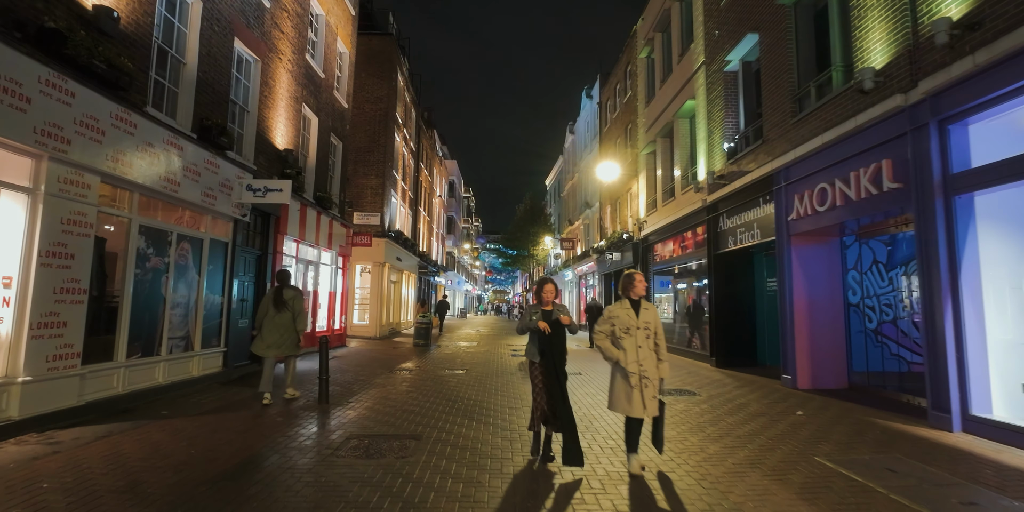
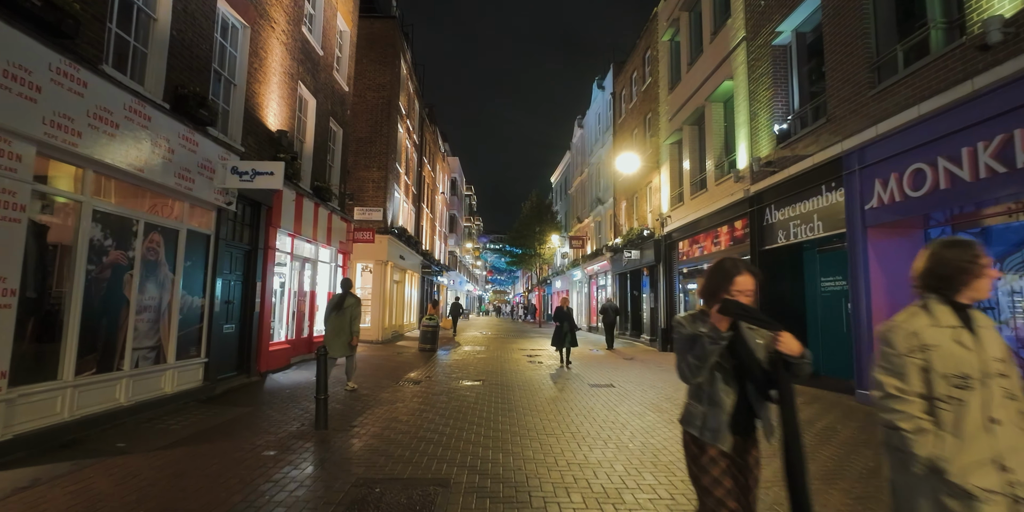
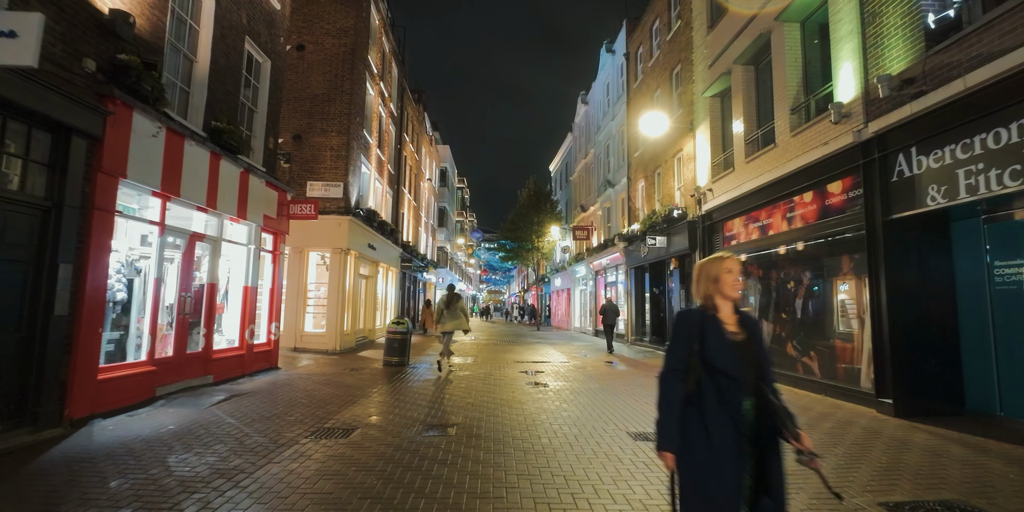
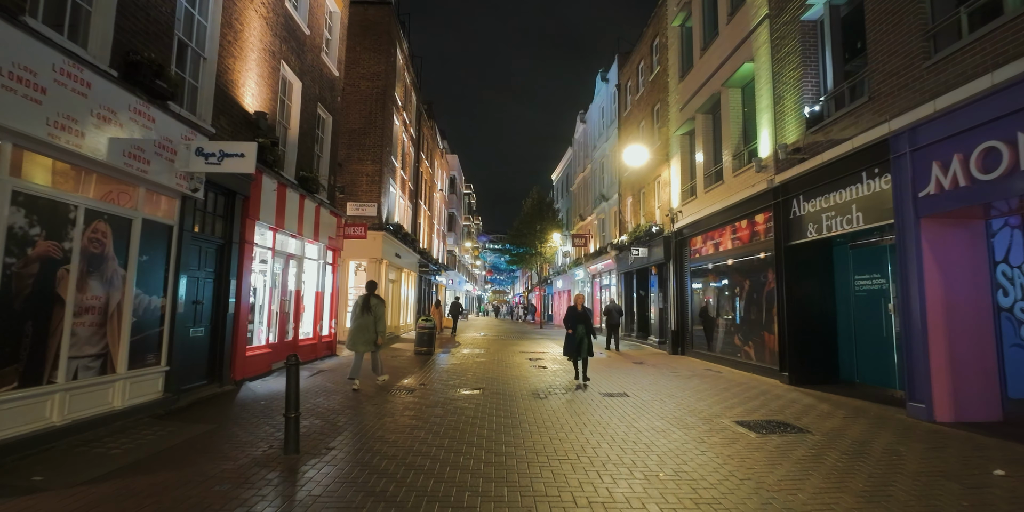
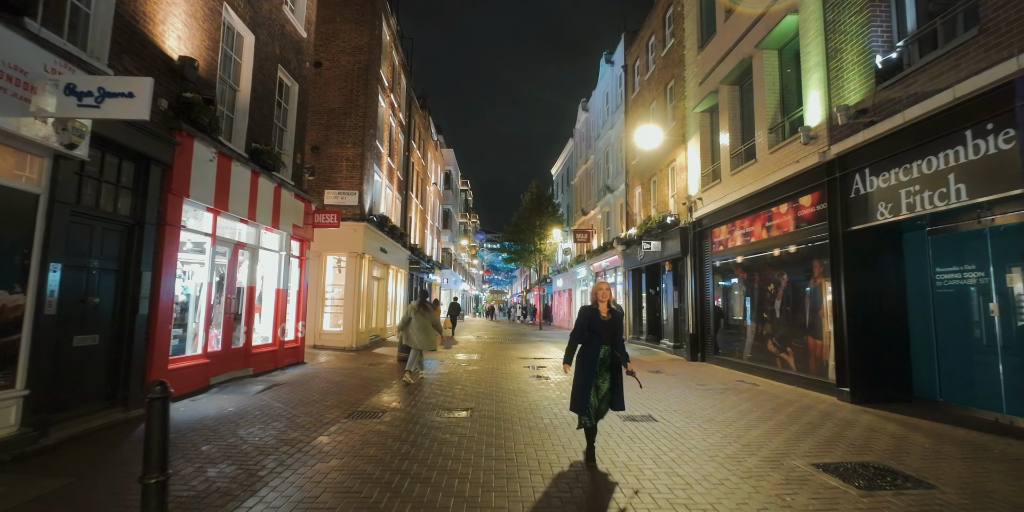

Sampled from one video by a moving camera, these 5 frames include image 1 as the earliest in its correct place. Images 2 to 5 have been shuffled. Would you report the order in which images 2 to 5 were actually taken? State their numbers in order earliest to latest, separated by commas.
2, 4, 5, 3
